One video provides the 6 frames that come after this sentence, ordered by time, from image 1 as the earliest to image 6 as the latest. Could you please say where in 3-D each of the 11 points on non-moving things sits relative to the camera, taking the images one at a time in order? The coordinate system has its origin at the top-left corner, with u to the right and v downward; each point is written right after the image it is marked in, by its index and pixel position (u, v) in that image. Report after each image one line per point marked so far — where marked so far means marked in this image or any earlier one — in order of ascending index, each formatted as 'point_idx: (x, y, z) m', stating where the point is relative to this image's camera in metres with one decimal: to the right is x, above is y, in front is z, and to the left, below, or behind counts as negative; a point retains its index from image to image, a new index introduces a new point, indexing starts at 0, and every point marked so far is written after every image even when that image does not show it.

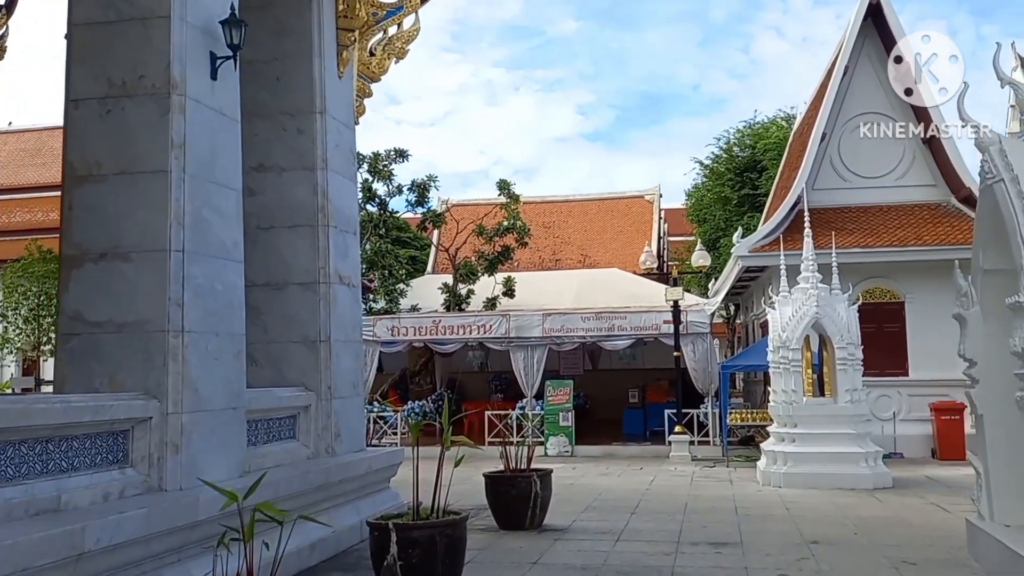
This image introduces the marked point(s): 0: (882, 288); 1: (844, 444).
0: (+6.3, 0.0, +16.4) m
1: (+4.1, -1.9, +12.0) m
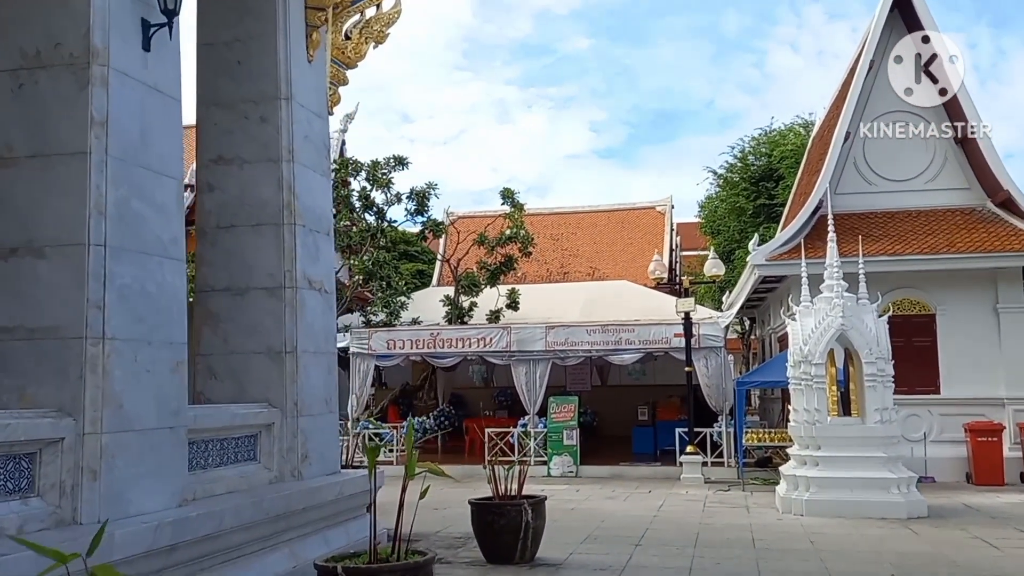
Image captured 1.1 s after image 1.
0: (+6.3, -0.2, +15.4) m
1: (+4.1, -2.0, +11.0) m
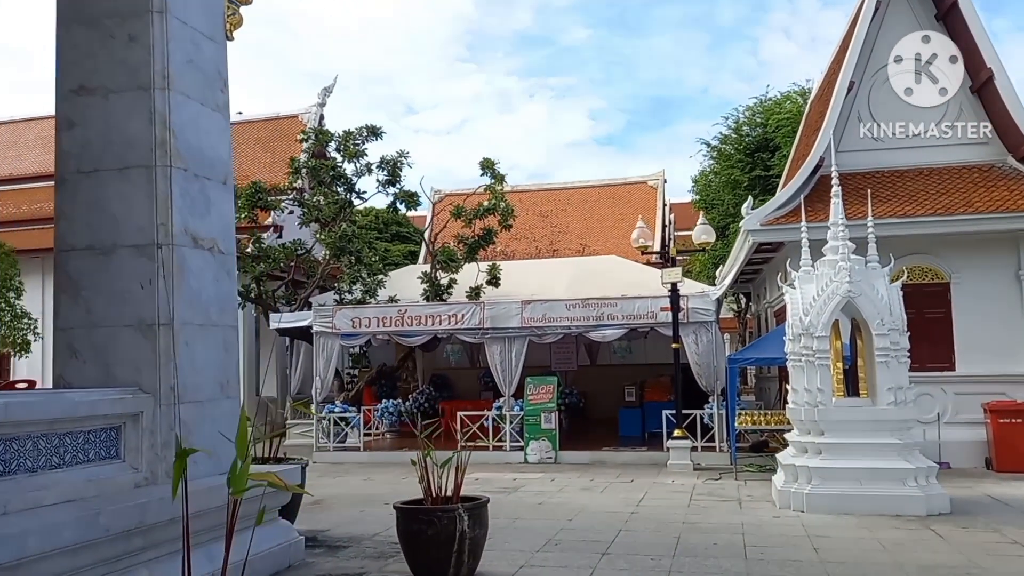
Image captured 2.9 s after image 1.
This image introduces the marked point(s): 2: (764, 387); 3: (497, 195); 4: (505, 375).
0: (+5.8, +0.3, +13.9) m
1: (+3.6, -1.6, +9.5) m
2: (+4.7, -1.9, +18.3) m
3: (-0.3, +1.9, +19.9) m
4: (-0.1, -1.4, +15.6) m
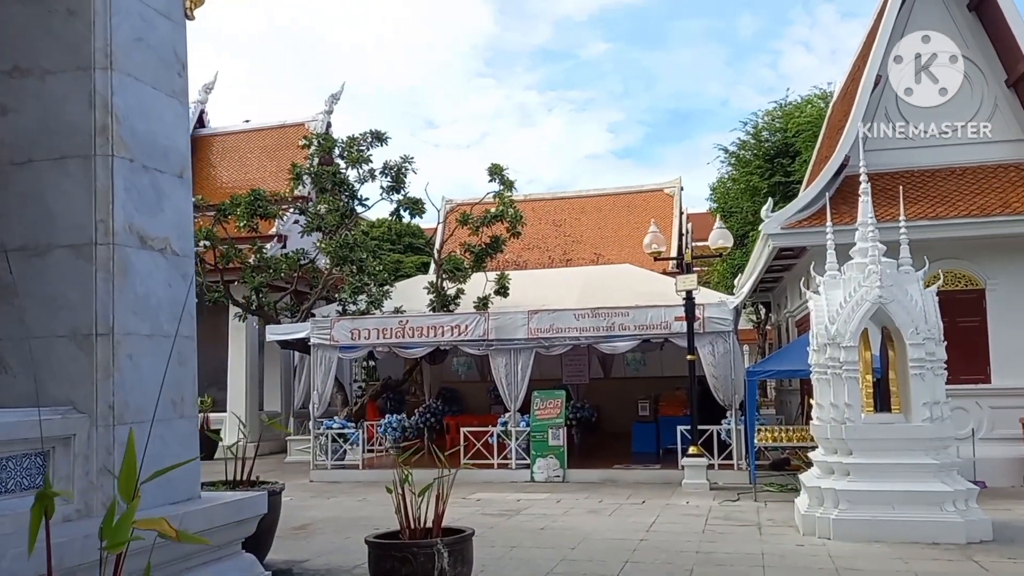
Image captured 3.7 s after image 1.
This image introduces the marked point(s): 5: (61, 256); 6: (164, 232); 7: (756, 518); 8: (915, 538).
0: (+5.9, +0.2, +13.0) m
1: (+3.6, -1.7, +8.7) m
2: (+4.9, -2.0, +17.4) m
3: (-0.1, +1.7, +19.2) m
4: (0.0, -1.5, +14.9) m
5: (-2.6, +0.2, +5.5) m
6: (-2.1, +0.4, +6.0) m
7: (+2.5, -2.3, +10.0) m
8: (+3.5, -2.2, +8.5) m
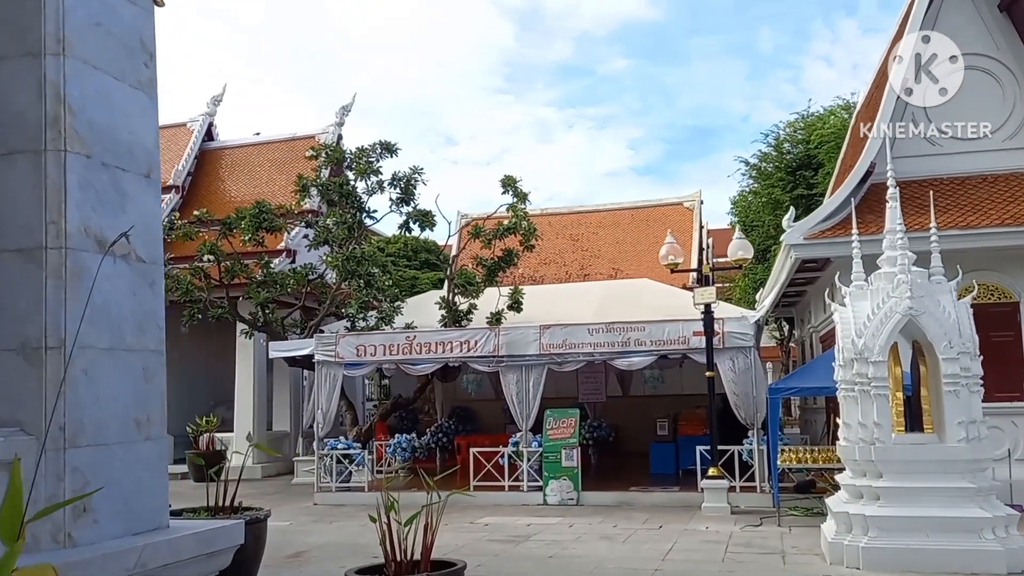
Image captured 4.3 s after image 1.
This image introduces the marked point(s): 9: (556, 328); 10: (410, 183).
0: (+6.0, 0.0, +12.3) m
1: (+3.7, -1.8, +8.1) m
2: (+5.1, -2.3, +16.7) m
3: (+0.1, +1.4, +18.7) m
4: (+0.2, -1.8, +14.3) m
5: (-2.6, +0.1, +5.1) m
6: (-2.2, +0.3, +5.5) m
7: (+2.6, -2.4, +9.3) m
8: (+3.5, -2.2, +7.8) m
9: (+0.6, -0.6, +14.0) m
10: (-1.8, +1.9, +17.5) m
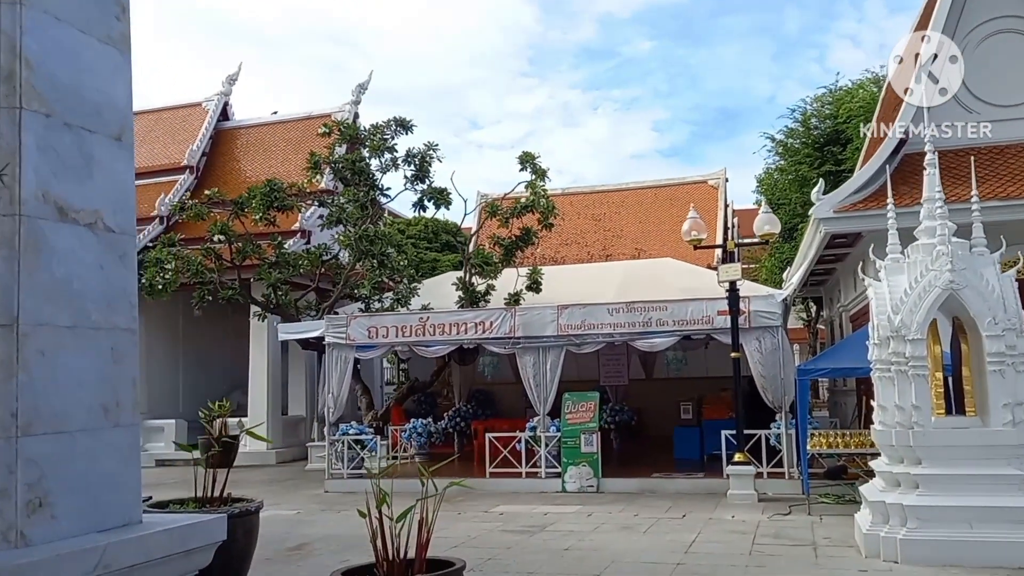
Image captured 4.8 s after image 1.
0: (+6.2, +0.3, +11.6) m
1: (+3.7, -1.5, +7.4) m
2: (+5.4, -1.9, +16.1) m
3: (+0.5, +1.8, +18.1) m
4: (+0.4, -1.5, +13.8) m
5: (-2.6, +0.3, +4.6) m
6: (-2.2, +0.4, +5.0) m
7: (+2.7, -2.2, +8.8) m
8: (+3.6, -2.0, +7.2) m
9: (+0.9, -0.3, +13.5) m
10: (-1.5, +2.2, +17.0) m
